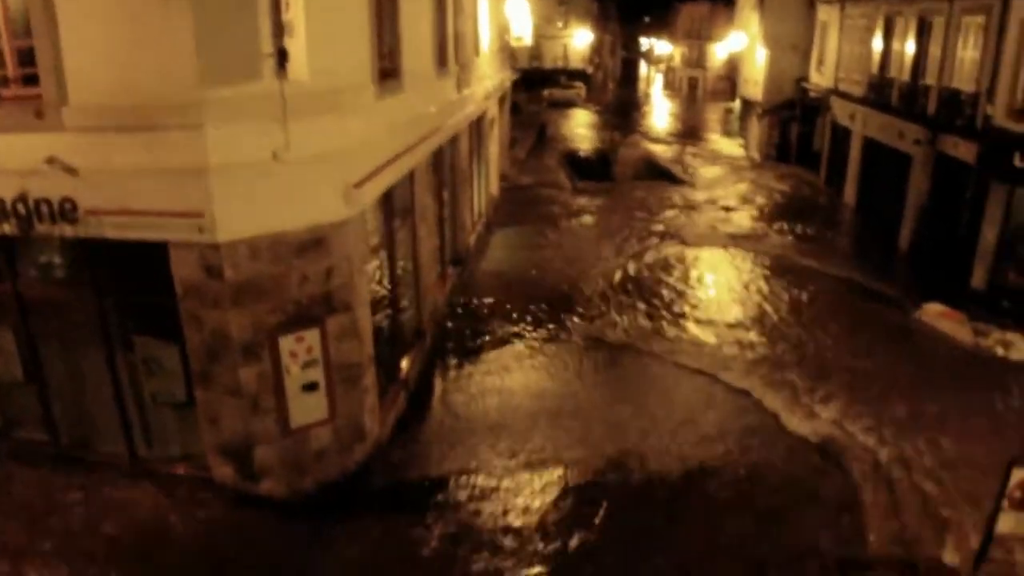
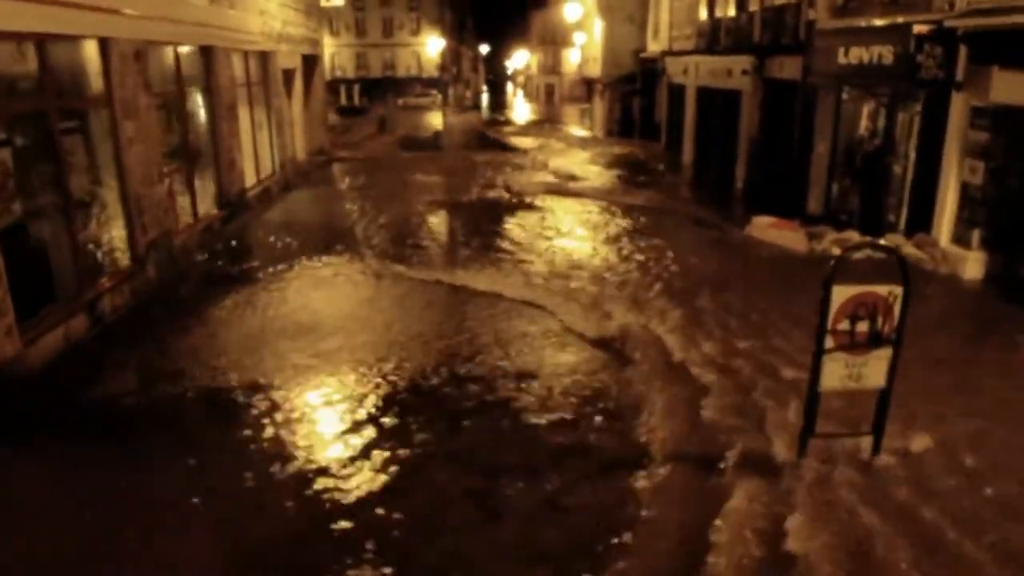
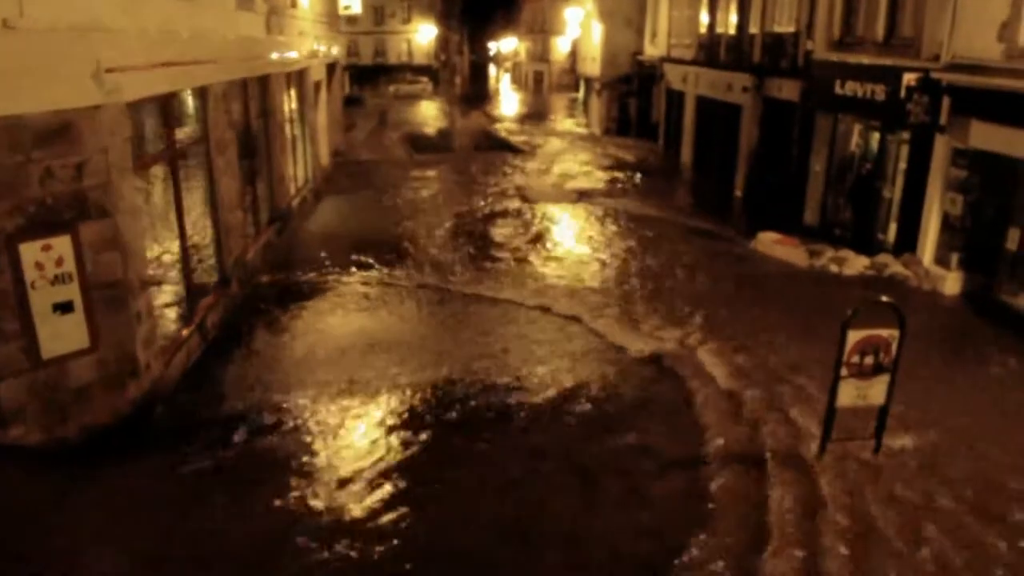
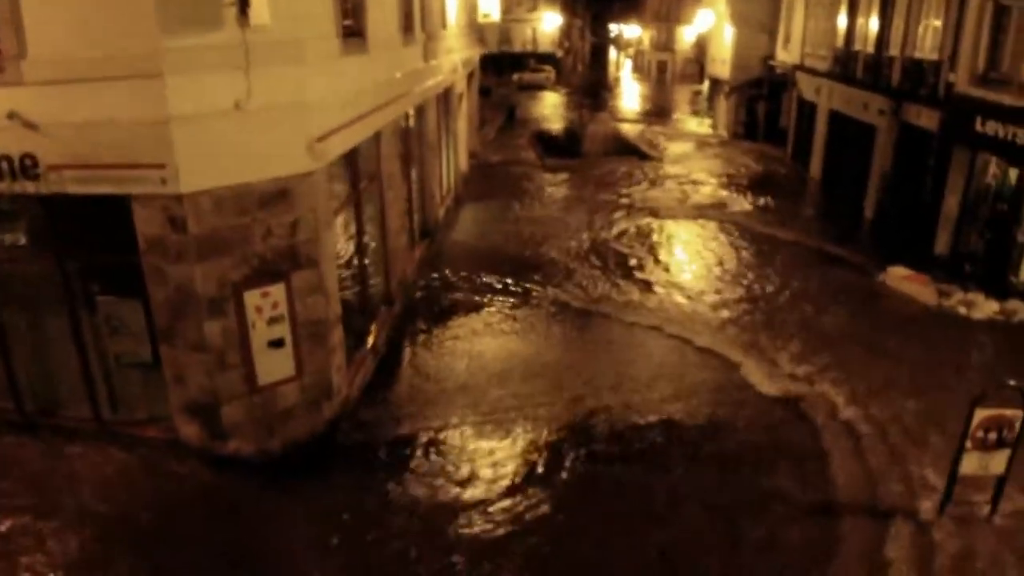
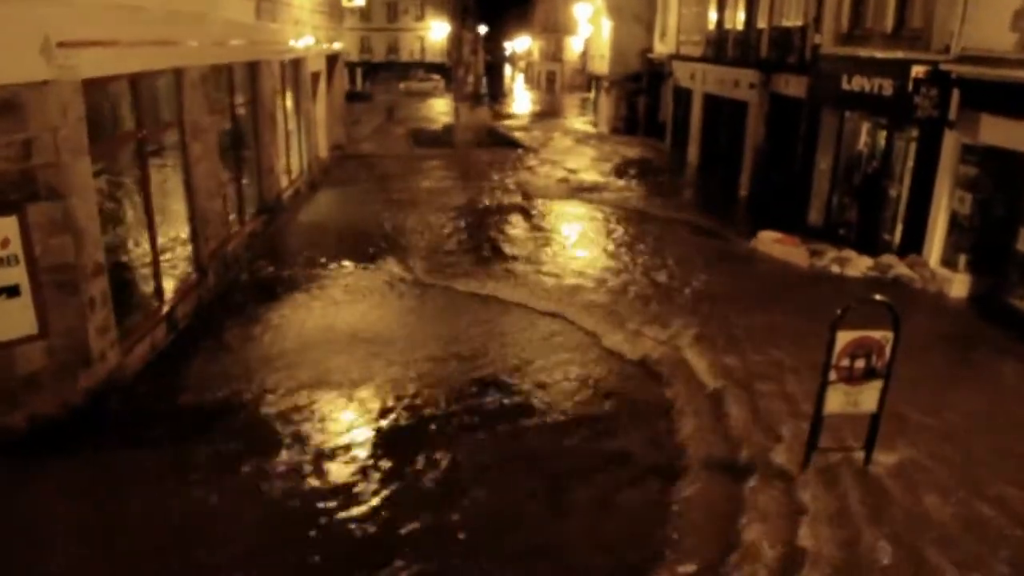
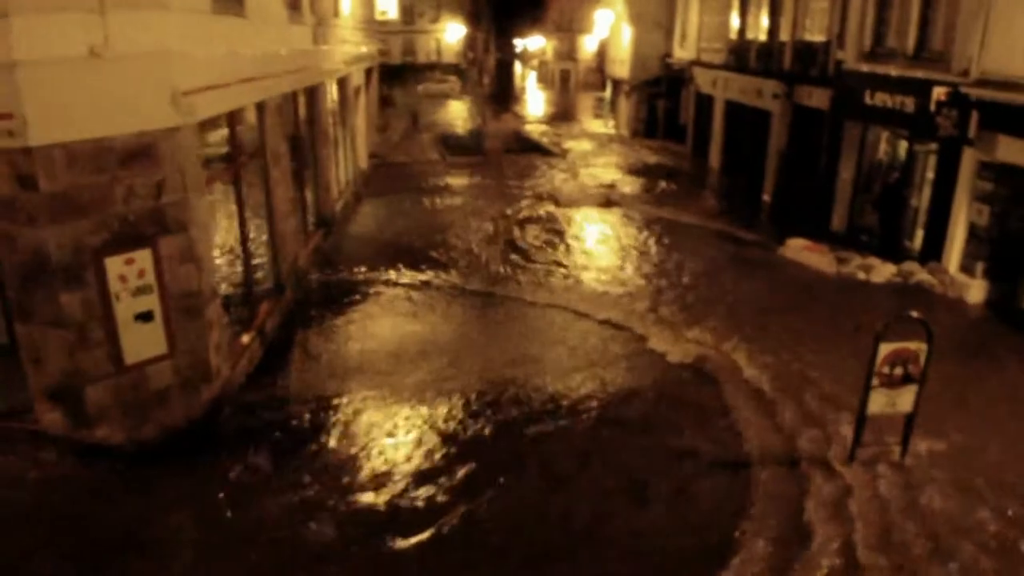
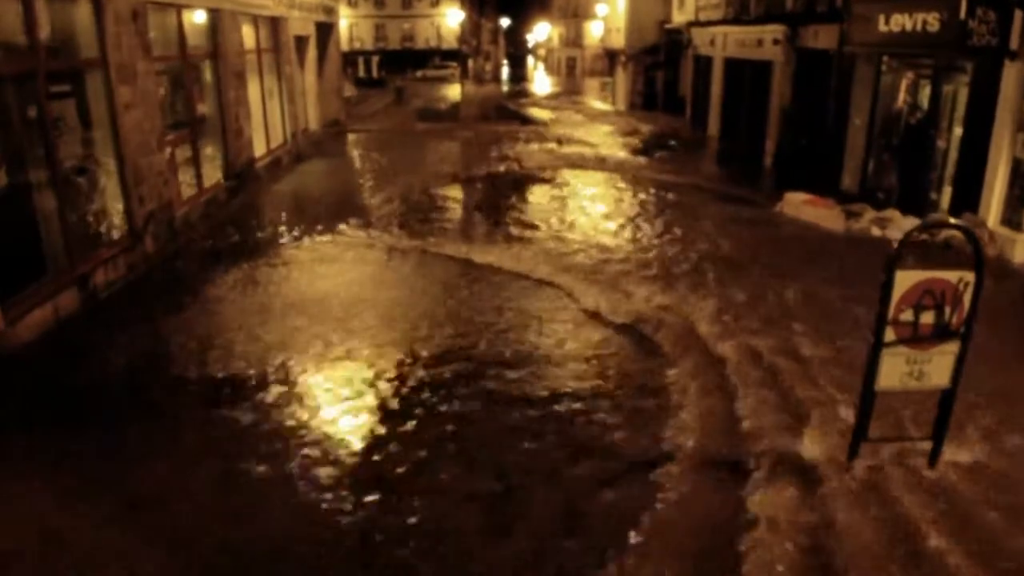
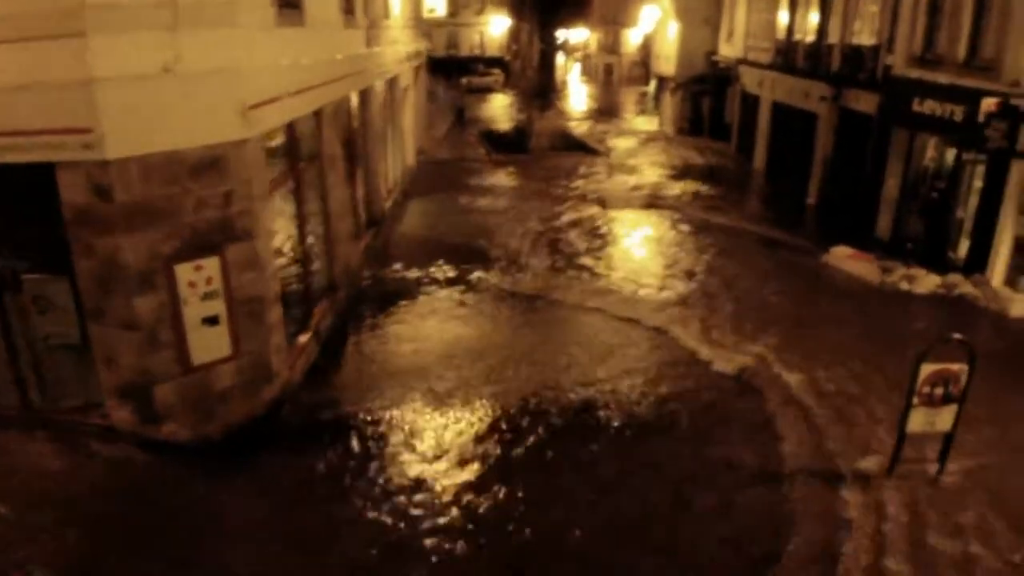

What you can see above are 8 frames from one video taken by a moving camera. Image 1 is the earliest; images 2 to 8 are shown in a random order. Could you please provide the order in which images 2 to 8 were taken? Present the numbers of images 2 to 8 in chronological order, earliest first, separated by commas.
4, 8, 6, 3, 5, 2, 7
